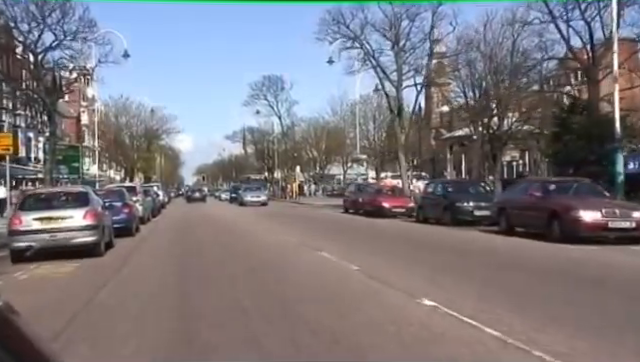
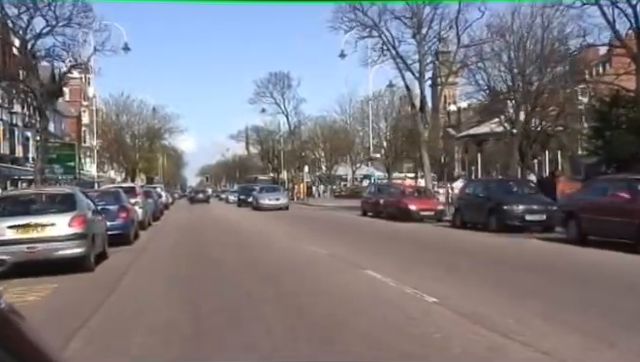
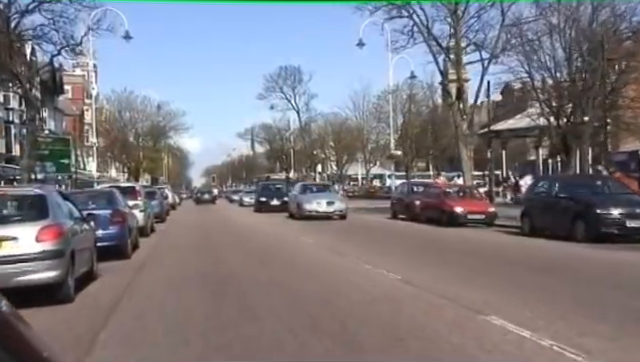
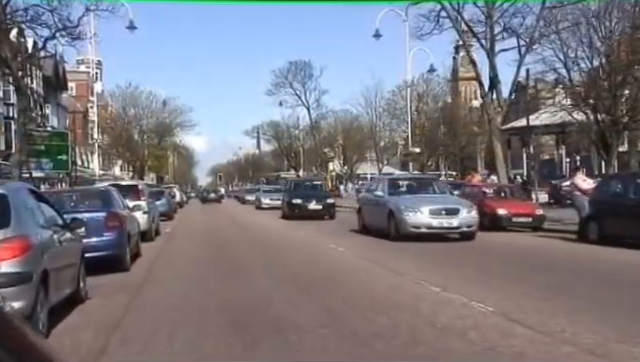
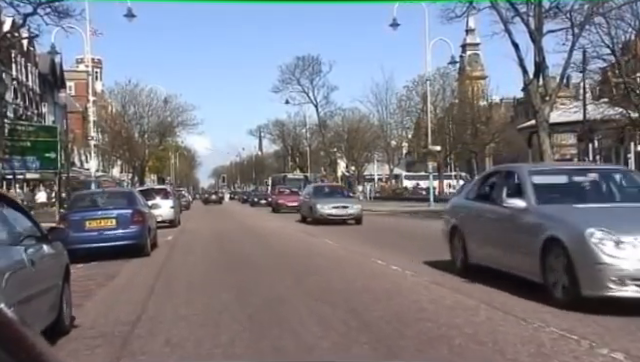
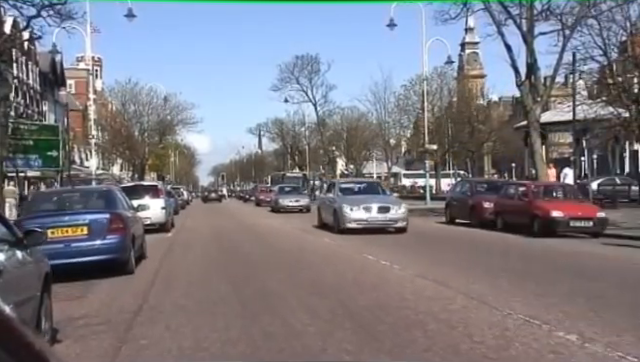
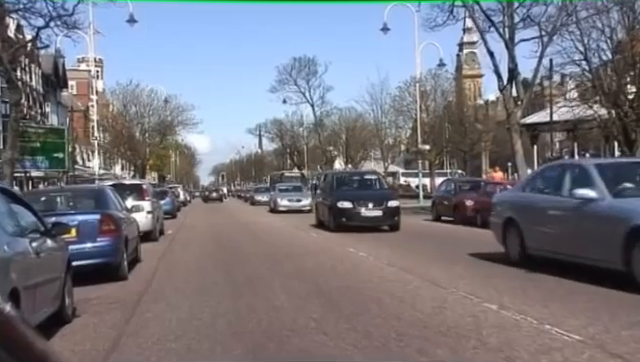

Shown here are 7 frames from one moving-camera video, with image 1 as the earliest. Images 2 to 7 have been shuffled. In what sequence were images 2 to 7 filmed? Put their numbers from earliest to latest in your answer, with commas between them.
2, 3, 4, 7, 6, 5
